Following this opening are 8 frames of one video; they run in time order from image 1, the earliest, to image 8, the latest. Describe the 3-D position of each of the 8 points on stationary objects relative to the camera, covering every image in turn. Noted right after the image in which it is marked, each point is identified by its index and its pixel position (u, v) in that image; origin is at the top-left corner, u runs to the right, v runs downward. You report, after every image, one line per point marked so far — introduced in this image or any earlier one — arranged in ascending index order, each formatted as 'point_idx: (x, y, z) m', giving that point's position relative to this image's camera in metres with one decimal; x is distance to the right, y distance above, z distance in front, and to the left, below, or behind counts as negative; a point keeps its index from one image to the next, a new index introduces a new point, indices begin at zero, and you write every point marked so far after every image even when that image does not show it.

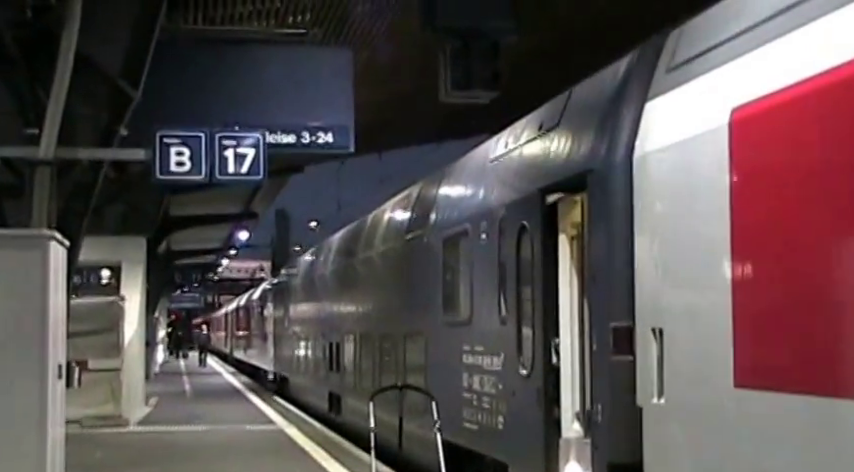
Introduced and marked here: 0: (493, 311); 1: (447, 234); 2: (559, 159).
0: (+0.4, -0.5, +8.3) m
1: (+0.2, 0.0, +9.8) m
2: (+0.7, +0.4, +7.1) m
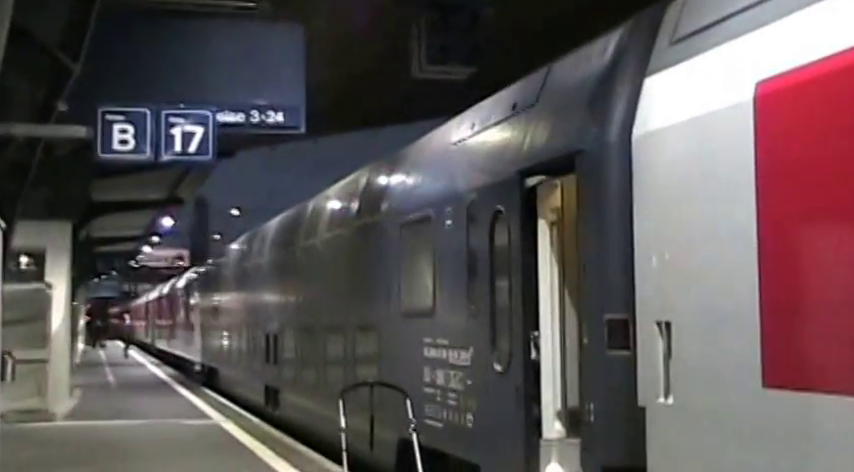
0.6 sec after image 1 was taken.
0: (+0.2, -0.4, +7.9) m
1: (-0.2, +0.1, +9.3) m
2: (+0.6, +0.5, +6.6) m
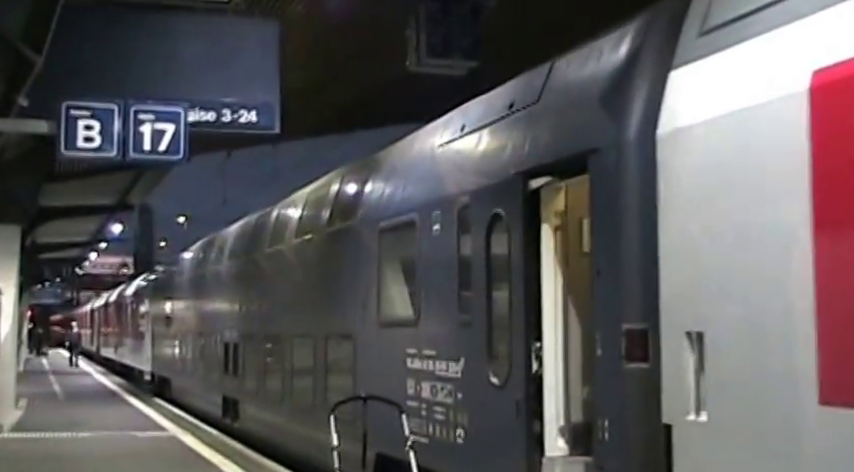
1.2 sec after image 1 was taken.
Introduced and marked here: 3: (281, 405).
0: (+0.1, -0.5, +7.4) m
1: (-0.3, +0.1, +8.9) m
2: (+0.6, +0.5, +6.2) m
3: (-1.4, -1.7, +12.4) m
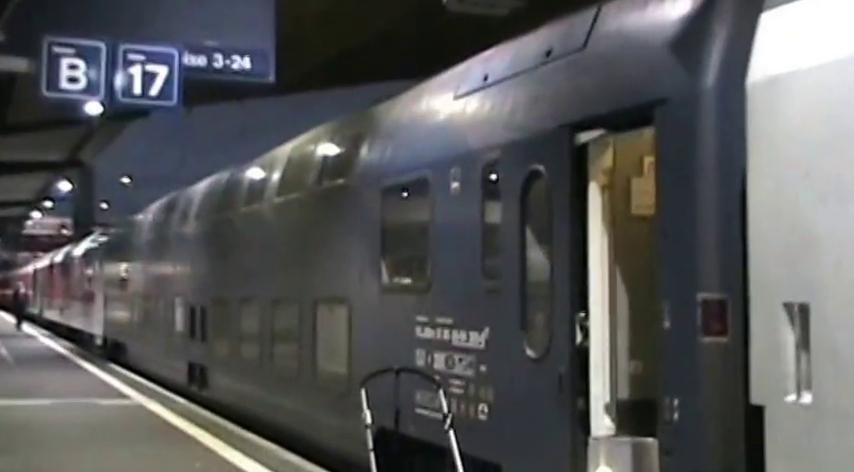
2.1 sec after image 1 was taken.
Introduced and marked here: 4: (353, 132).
0: (+0.2, -0.2, +6.9) m
1: (-0.2, +0.3, +8.3) m
2: (+0.8, +0.7, +5.7) m
3: (-1.6, -1.3, +11.8) m
4: (-0.6, +0.8, +9.7) m
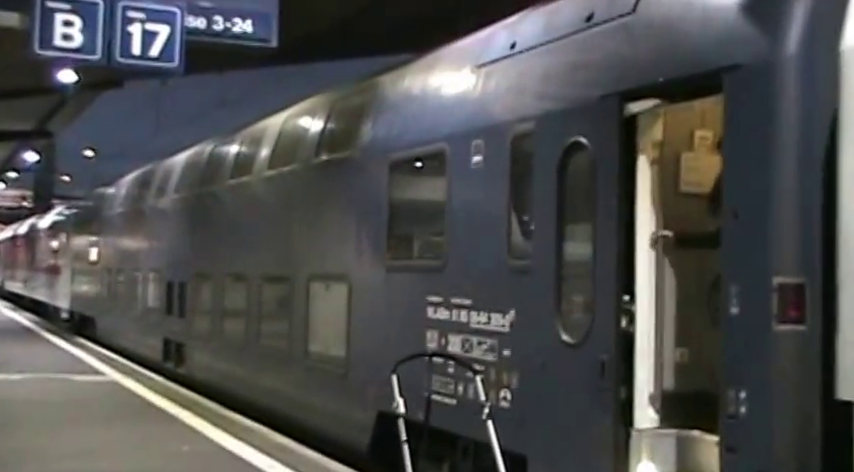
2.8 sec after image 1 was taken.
0: (+0.3, -0.1, +6.5) m
1: (-0.2, +0.5, +7.9) m
2: (+0.9, +0.8, +5.2) m
3: (-1.7, -1.1, +11.3) m
4: (-0.5, +1.0, +9.2) m
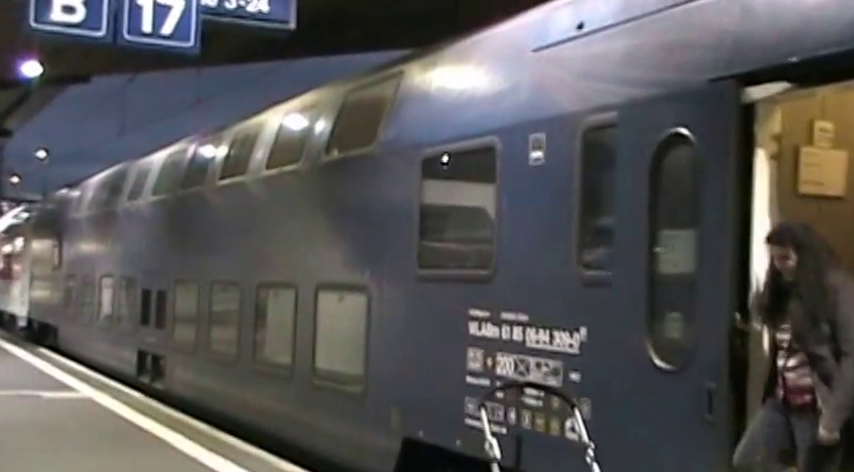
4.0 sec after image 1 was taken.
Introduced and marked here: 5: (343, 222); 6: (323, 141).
0: (+0.6, -0.1, +5.7) m
1: (0.0, +0.5, +7.0) m
2: (+1.2, +0.7, +4.5) m
3: (-1.6, -1.1, +10.4) m
4: (-0.4, +0.9, +8.4) m
5: (-0.6, +0.1, +8.3) m
6: (-0.8, +0.7, +8.9) m
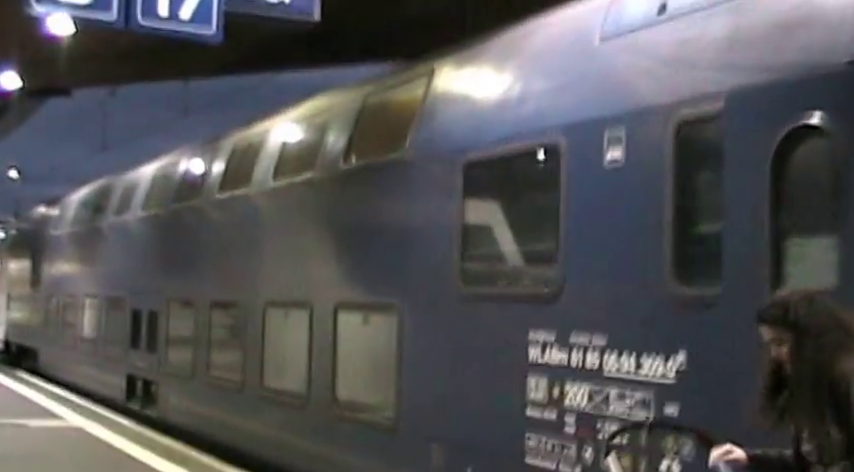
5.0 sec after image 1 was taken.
0: (+0.9, -0.2, +4.9) m
1: (+0.3, +0.4, +6.3) m
2: (+1.5, +0.7, +3.7) m
3: (-1.5, -1.2, +9.6) m
4: (-0.2, +0.9, +7.6) m
5: (-0.4, 0.0, +7.5) m
6: (-0.6, +0.6, +8.1) m
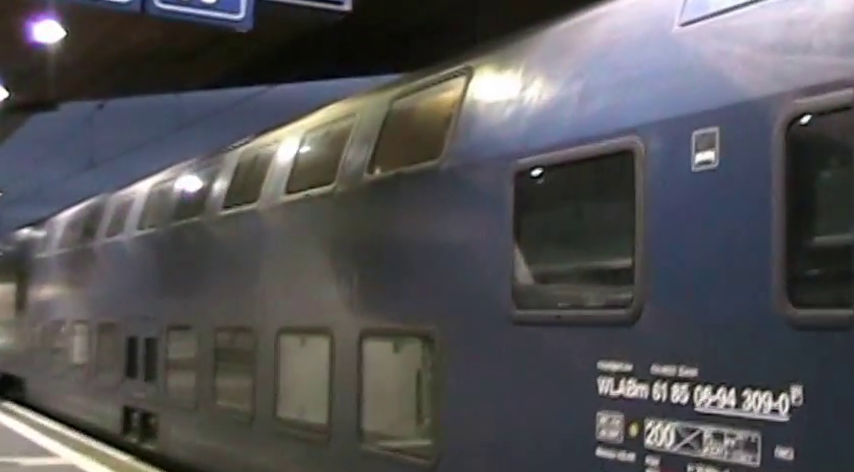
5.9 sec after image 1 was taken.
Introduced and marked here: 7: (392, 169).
0: (+1.1, -0.2, +4.2) m
1: (+0.5, +0.3, +5.6) m
2: (+1.8, +0.7, +3.1) m
3: (-1.3, -1.4, +8.8) m
4: (0.0, +0.8, +6.9) m
5: (-0.2, -0.1, +6.8) m
6: (-0.4, +0.5, +7.4) m
7: (-0.2, +0.4, +7.0) m
